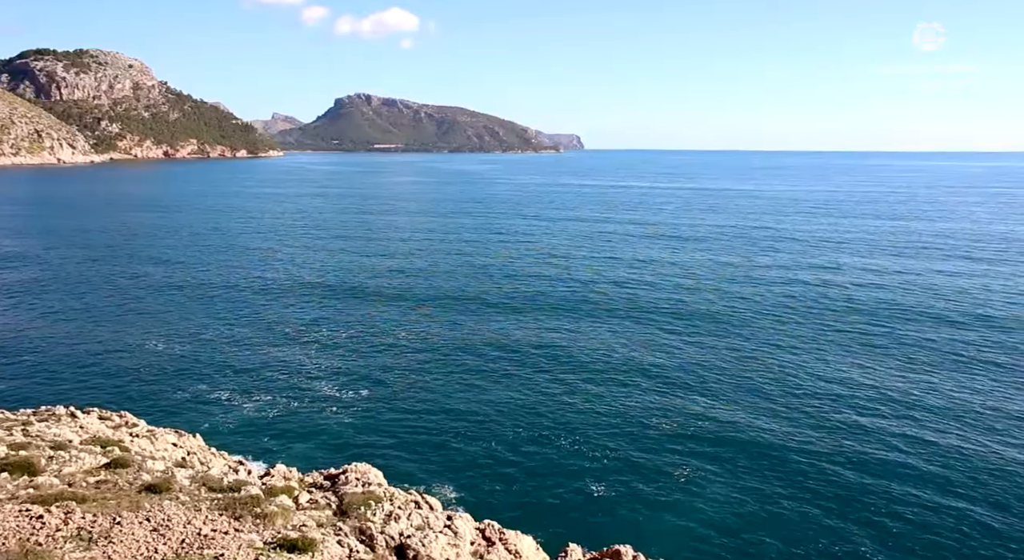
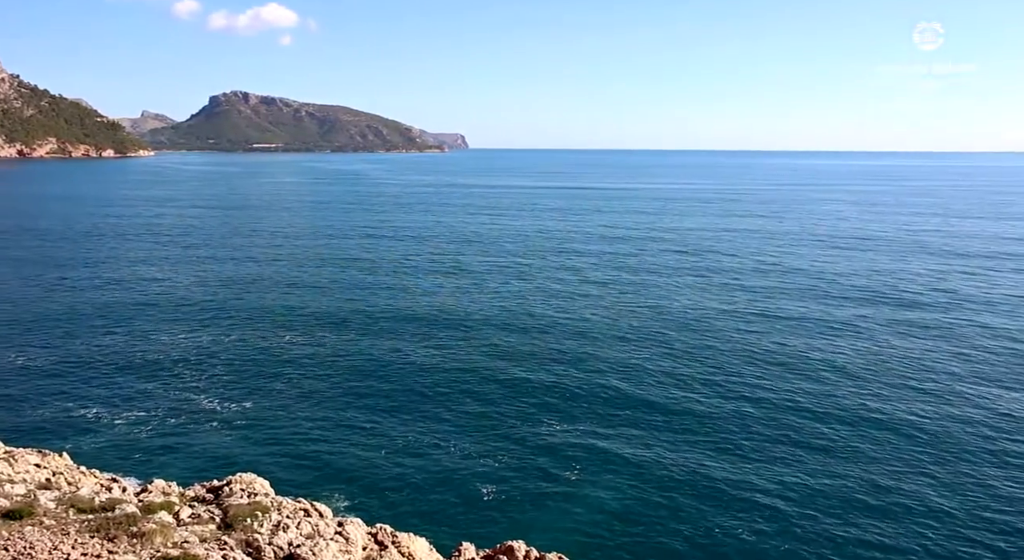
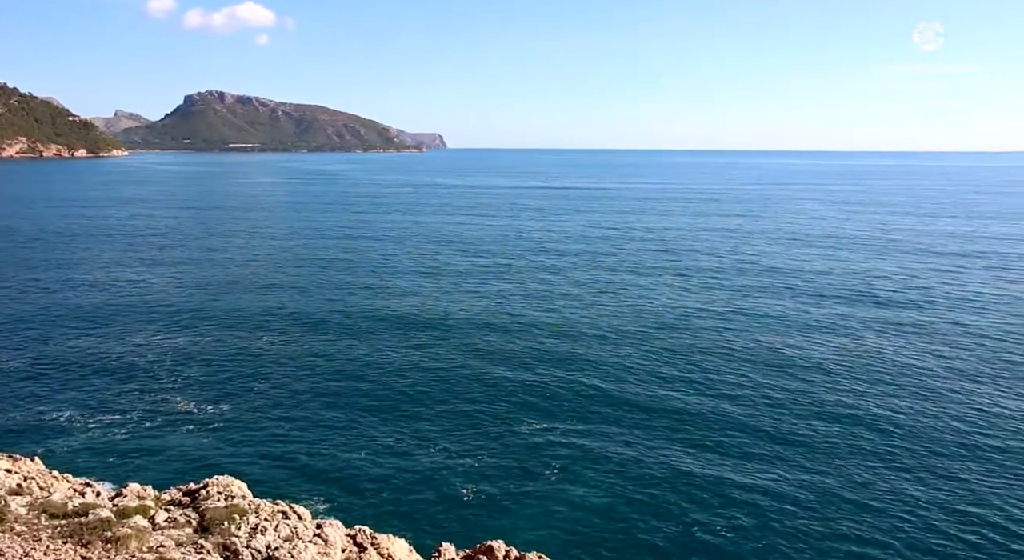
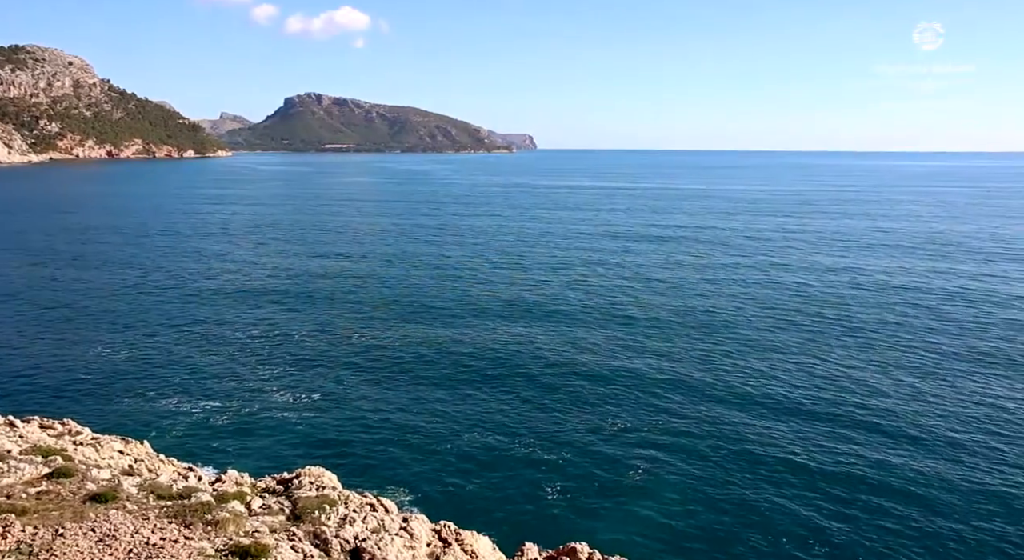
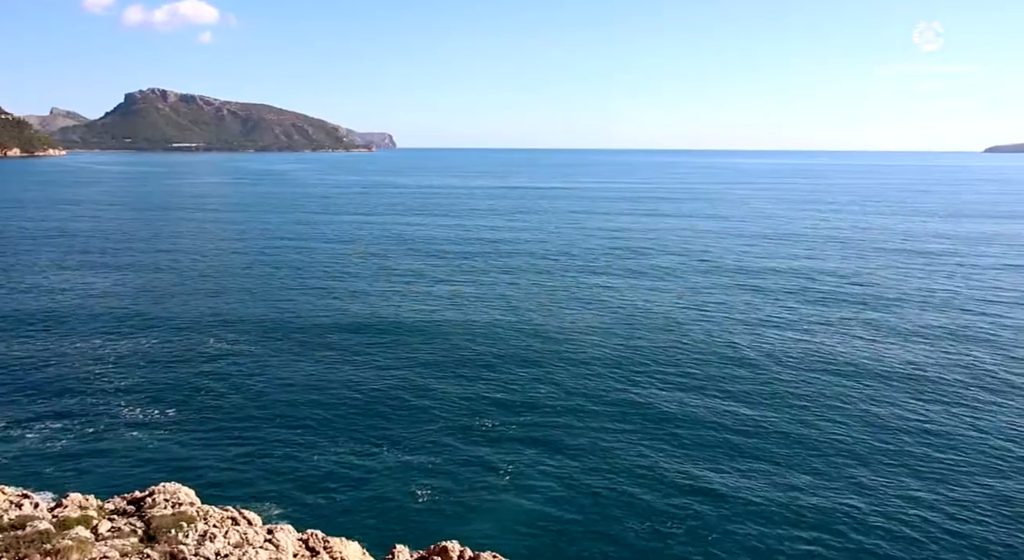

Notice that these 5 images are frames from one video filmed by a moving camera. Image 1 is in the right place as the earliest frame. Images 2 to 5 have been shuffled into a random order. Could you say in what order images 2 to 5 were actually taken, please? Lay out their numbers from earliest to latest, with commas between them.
4, 2, 3, 5
